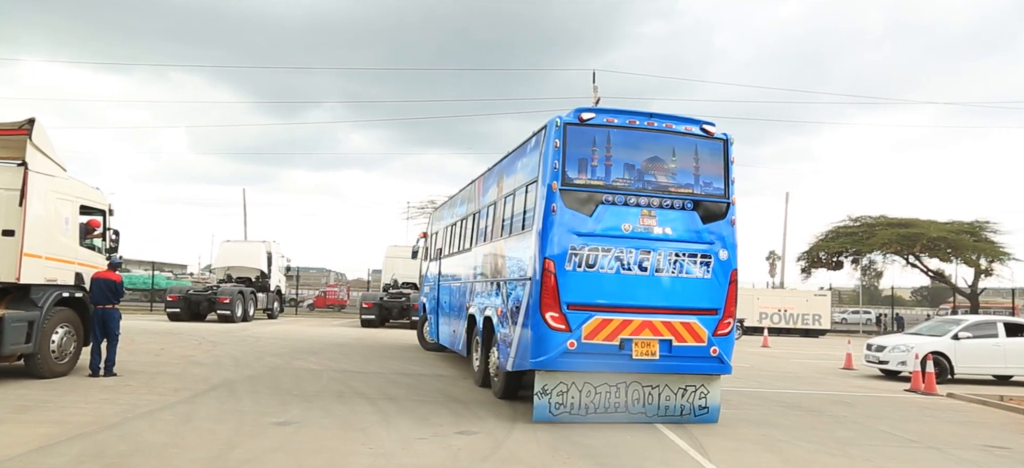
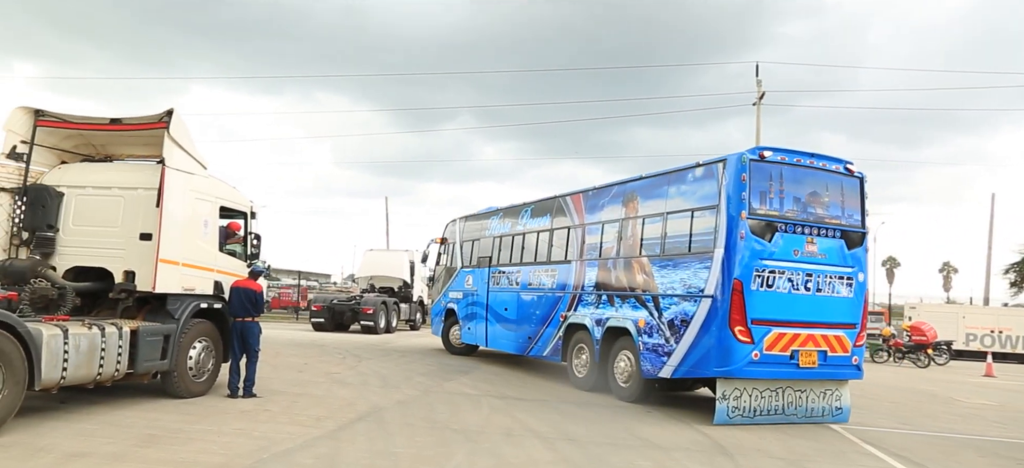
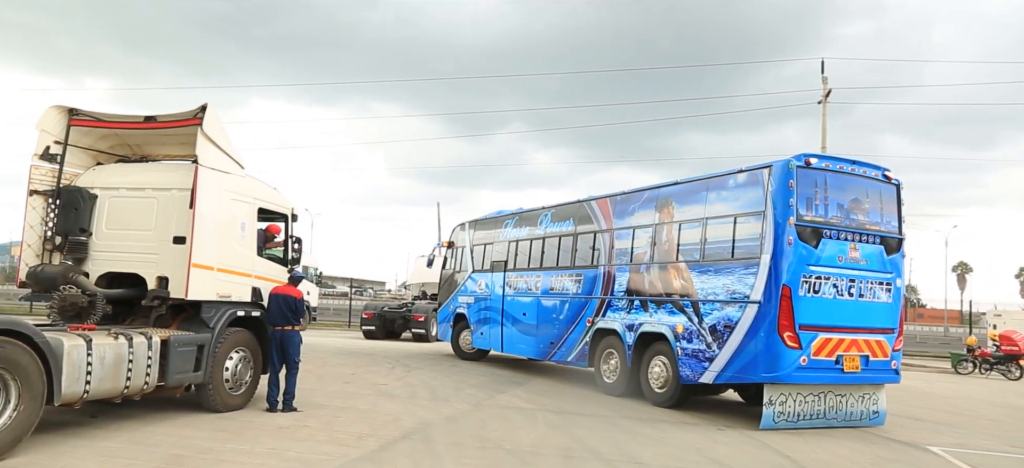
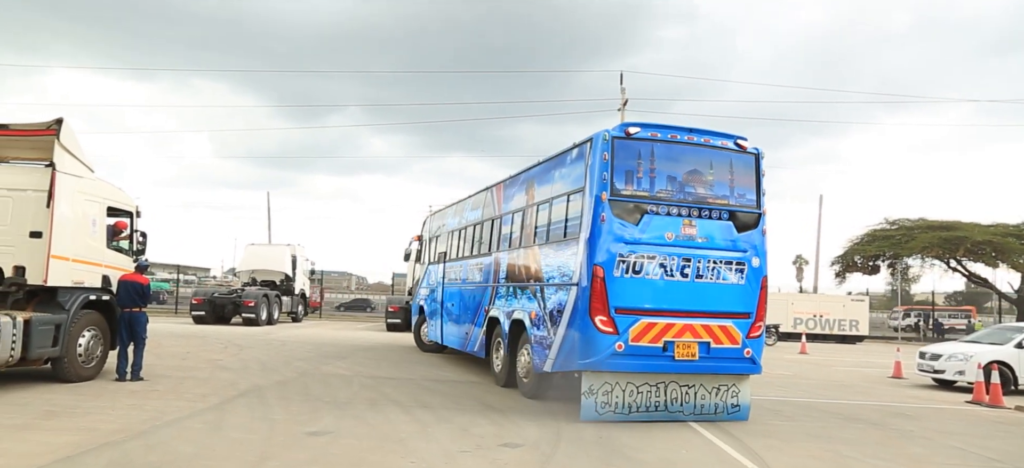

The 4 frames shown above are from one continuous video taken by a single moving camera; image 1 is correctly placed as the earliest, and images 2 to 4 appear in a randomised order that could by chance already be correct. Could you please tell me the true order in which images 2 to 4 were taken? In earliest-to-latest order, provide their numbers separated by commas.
4, 2, 3
